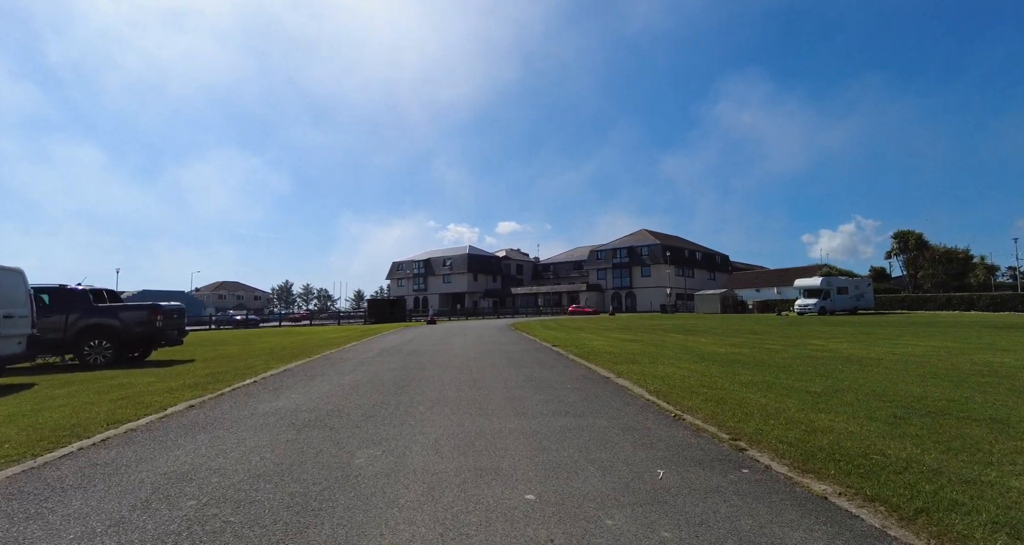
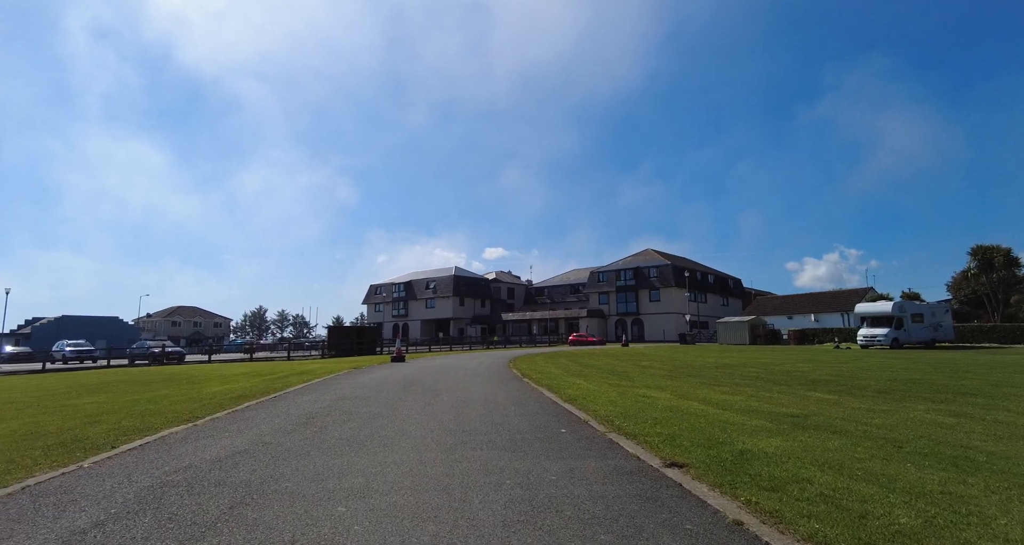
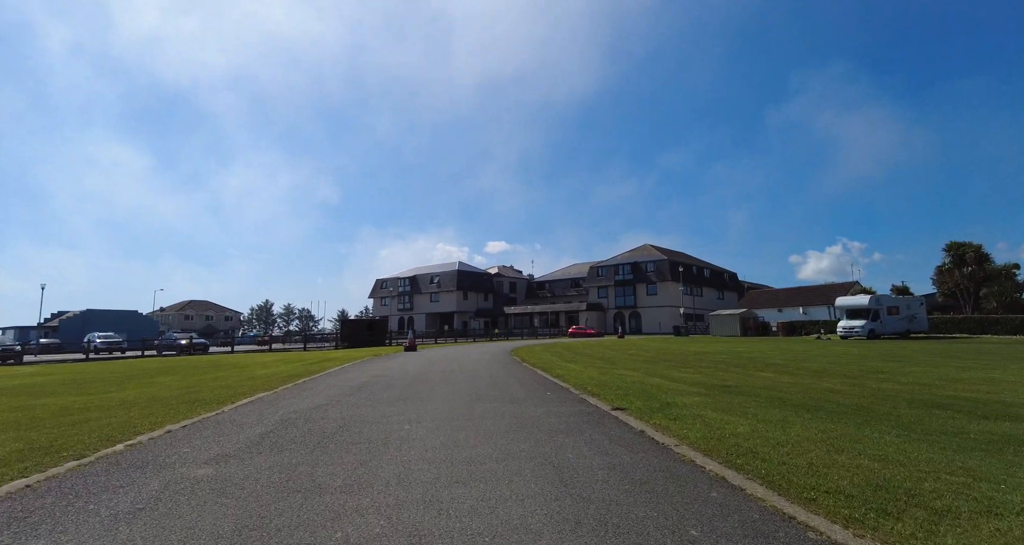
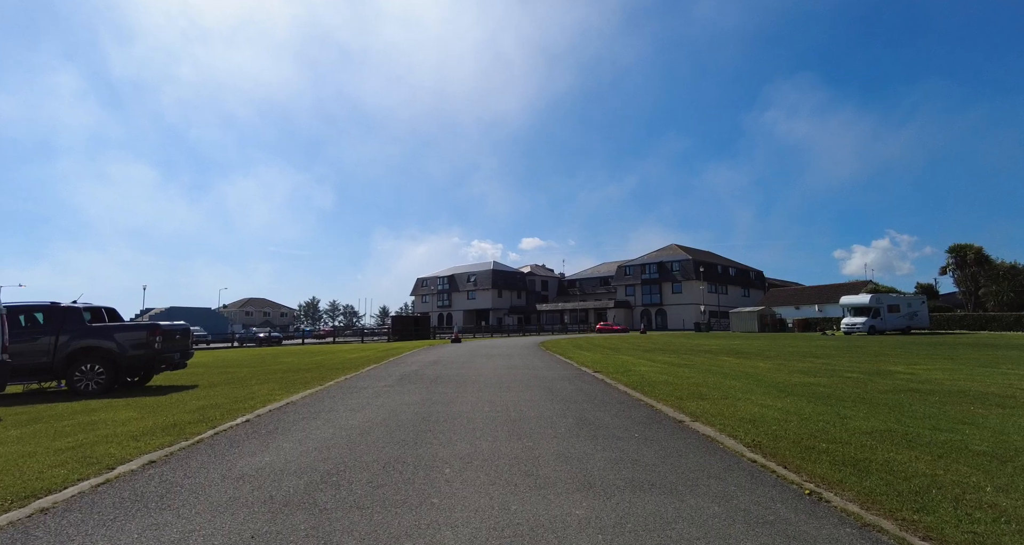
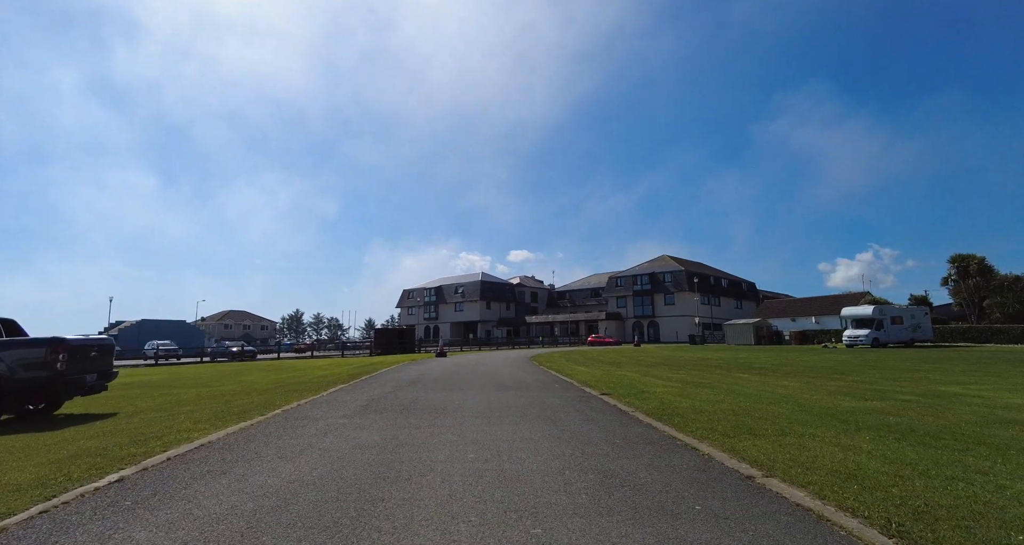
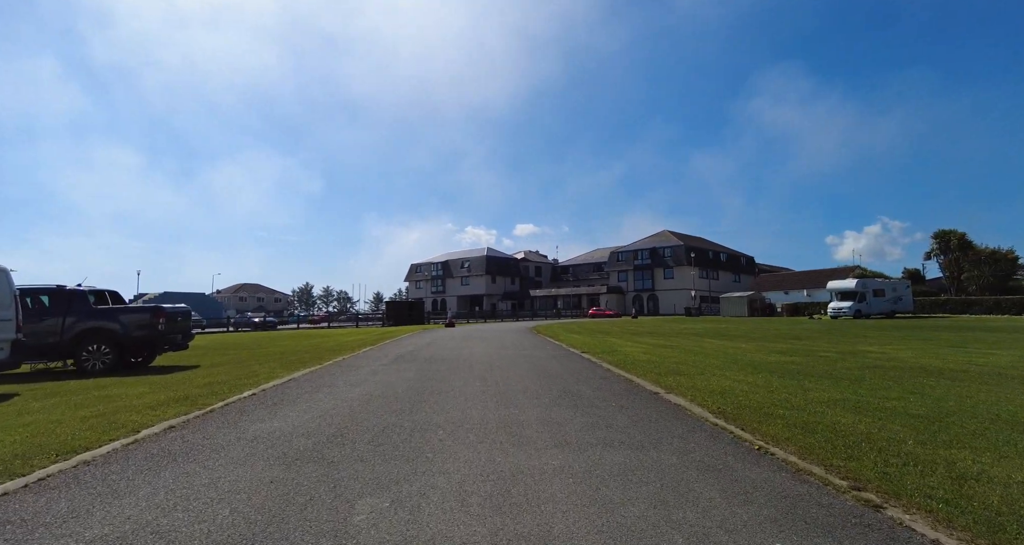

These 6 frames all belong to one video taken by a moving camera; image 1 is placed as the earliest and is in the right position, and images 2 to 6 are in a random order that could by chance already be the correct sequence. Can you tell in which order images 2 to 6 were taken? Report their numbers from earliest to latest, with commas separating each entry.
6, 4, 5, 3, 2
